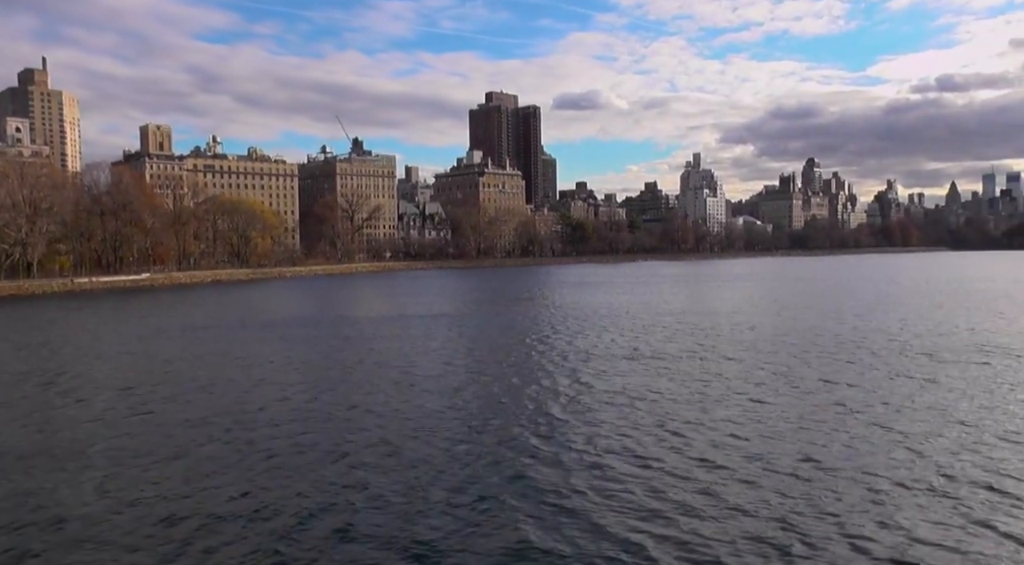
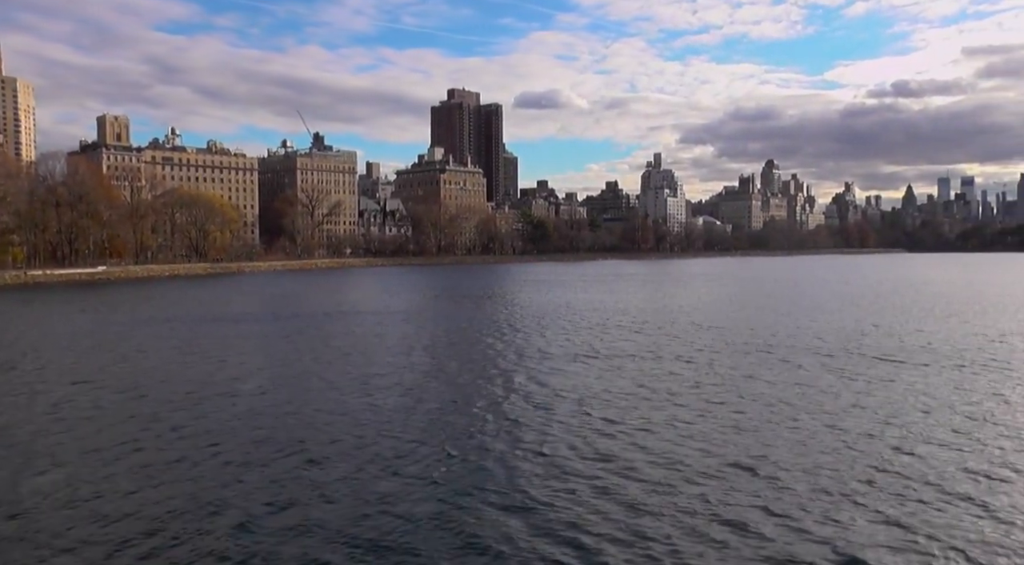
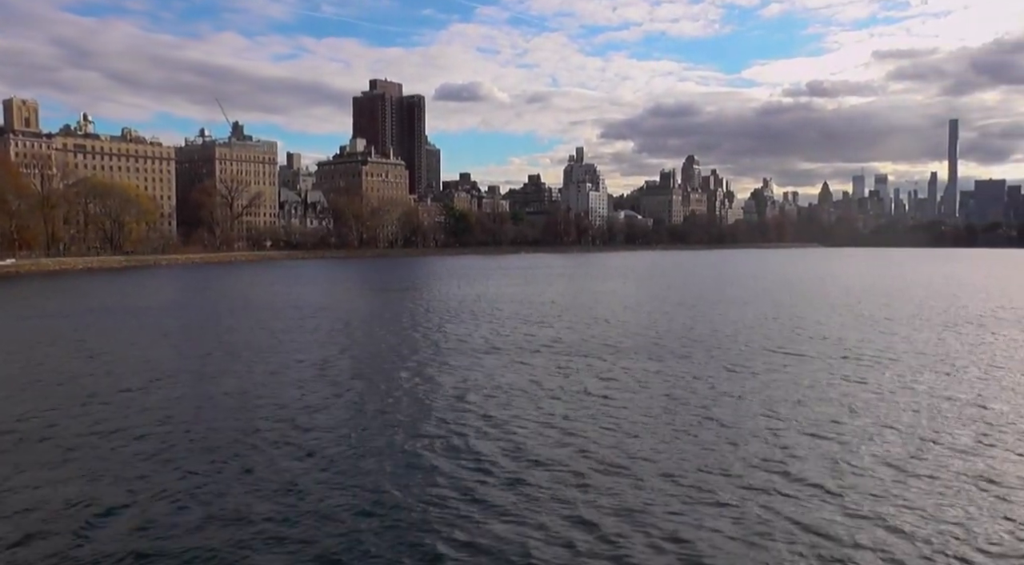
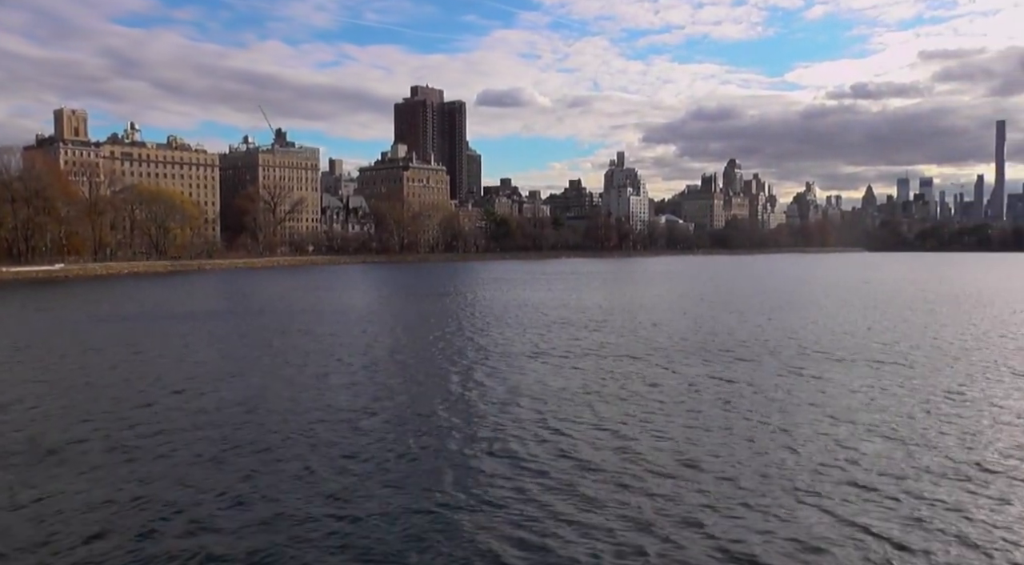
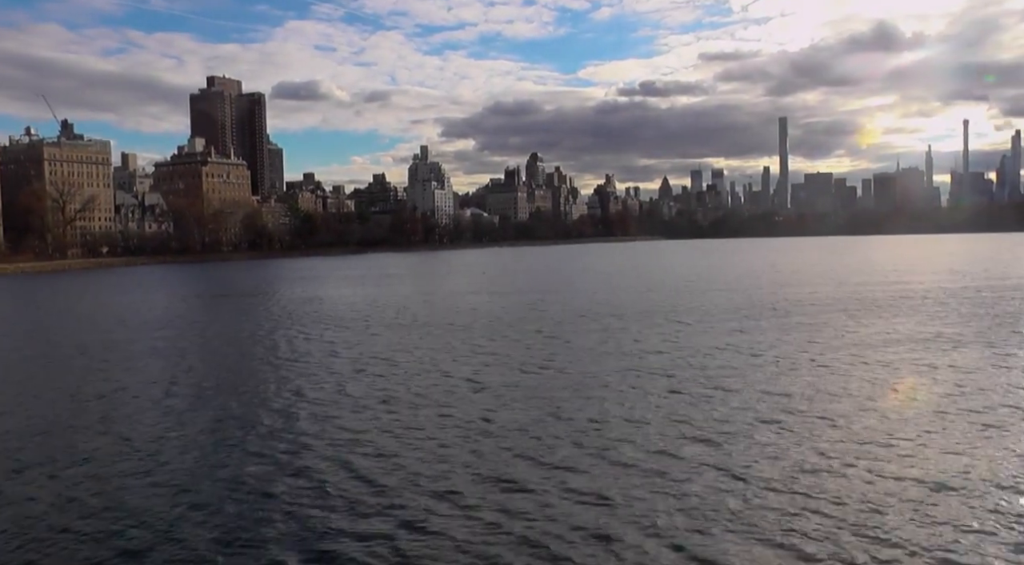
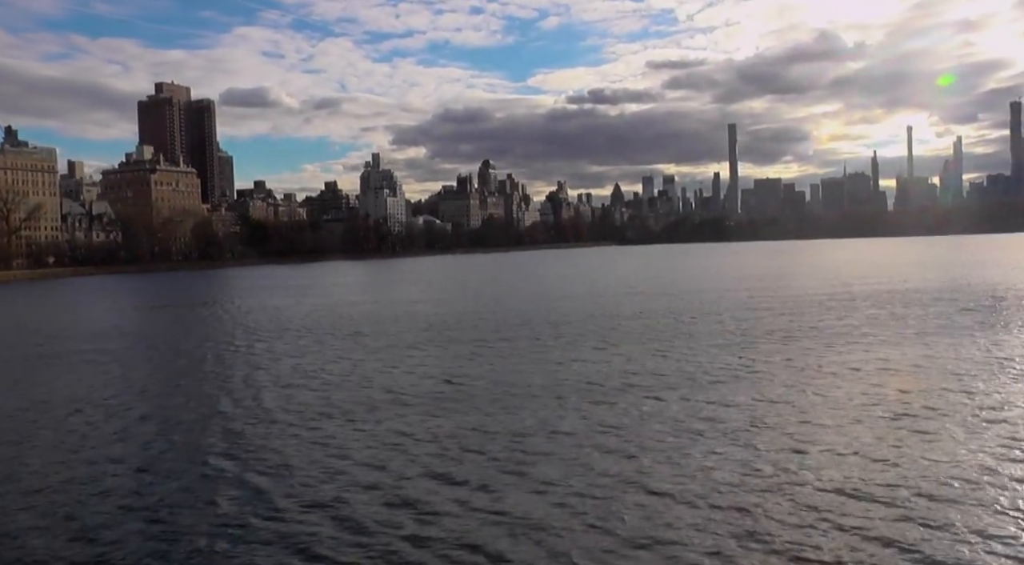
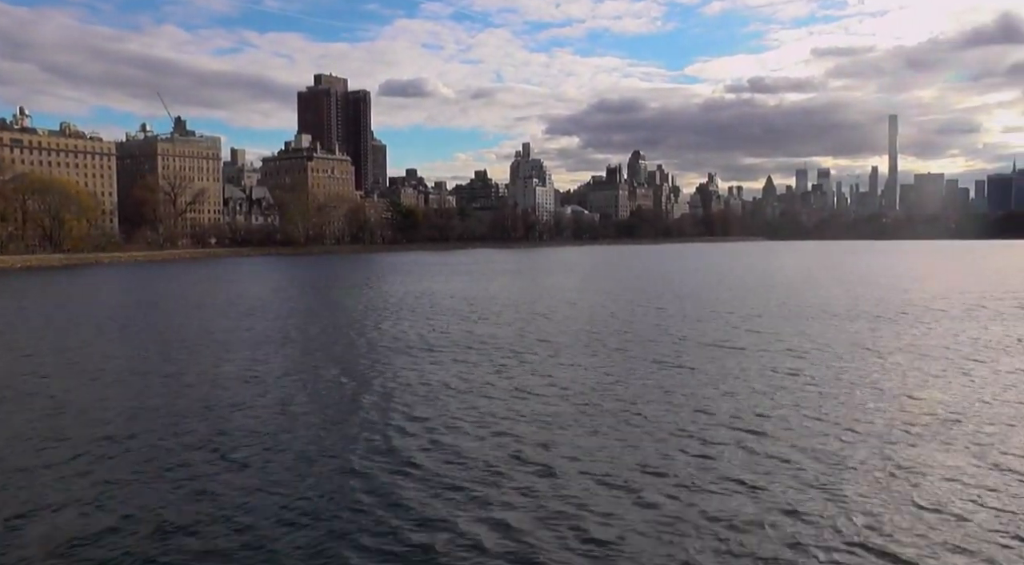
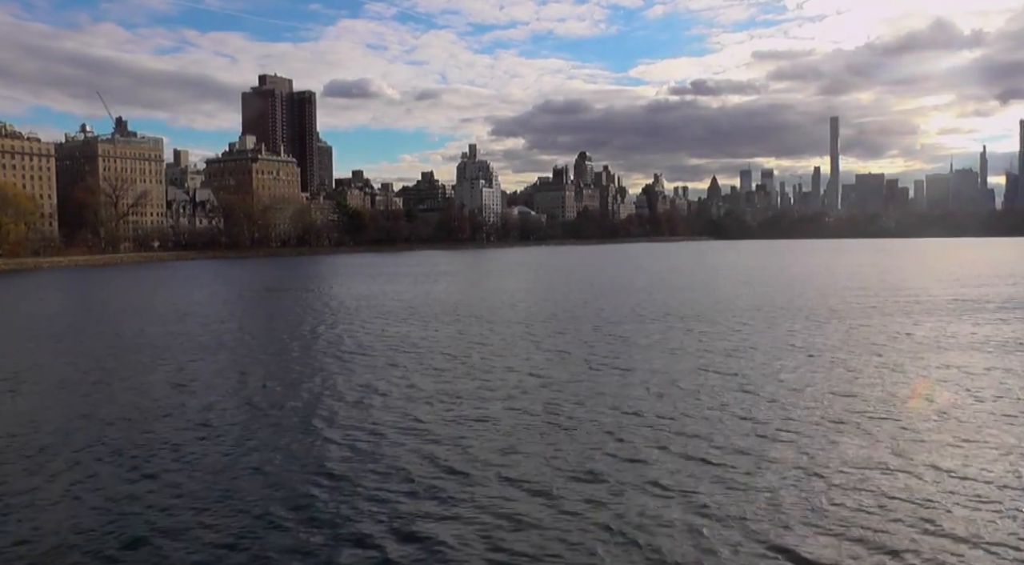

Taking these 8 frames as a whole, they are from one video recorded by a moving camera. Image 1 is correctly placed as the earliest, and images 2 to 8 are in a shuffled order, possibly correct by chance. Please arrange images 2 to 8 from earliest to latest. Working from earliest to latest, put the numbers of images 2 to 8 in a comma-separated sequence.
2, 4, 3, 7, 8, 5, 6
